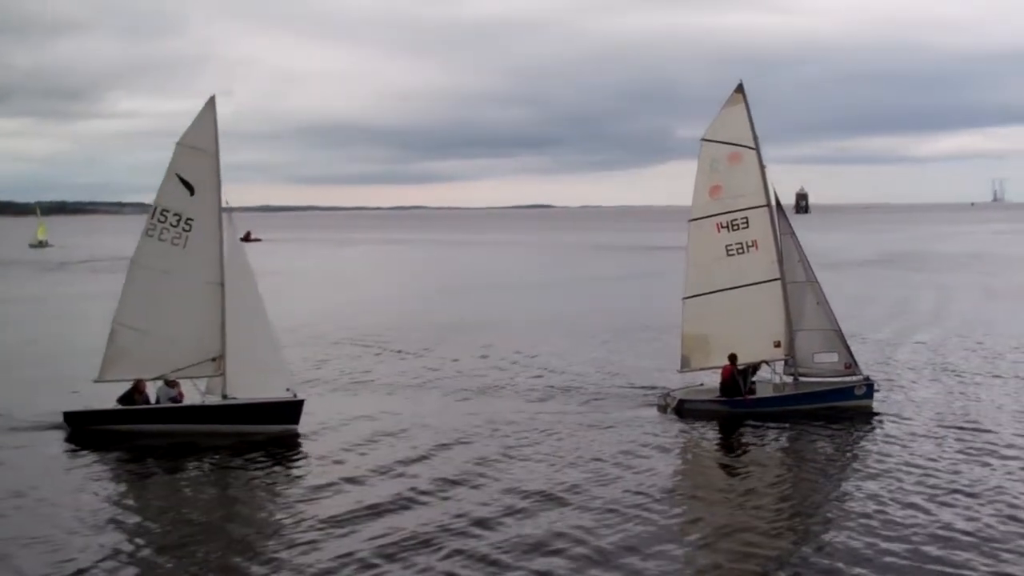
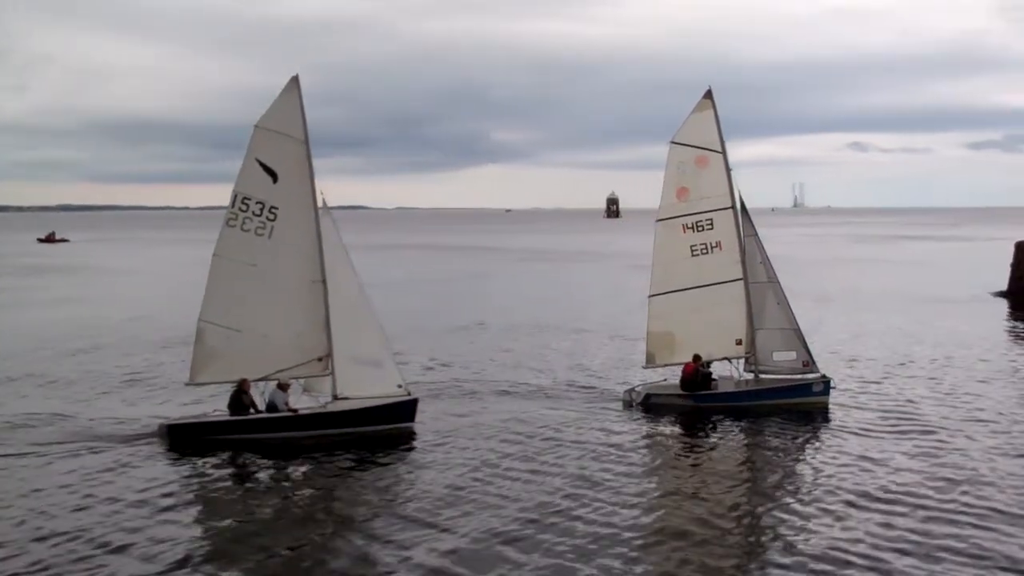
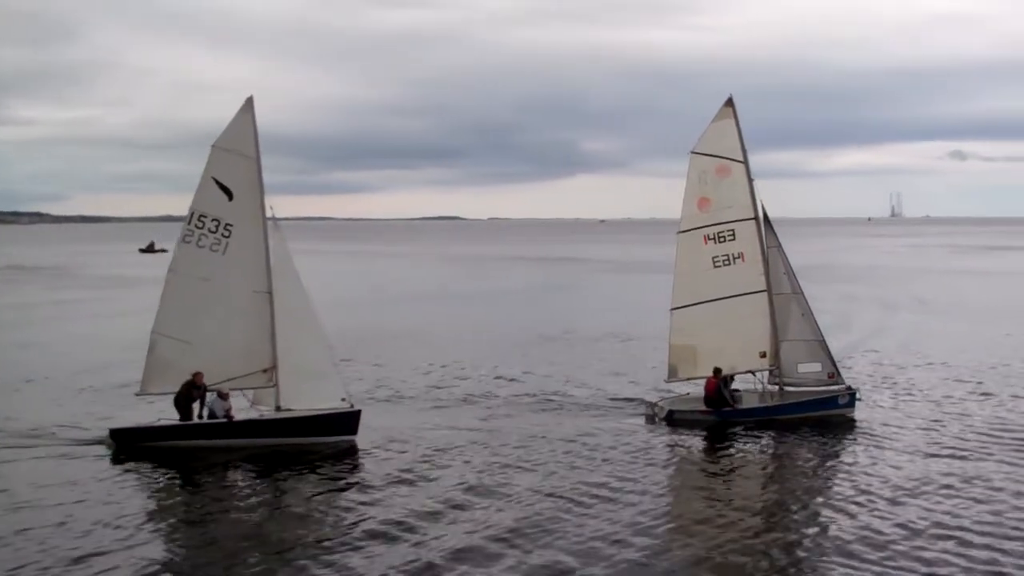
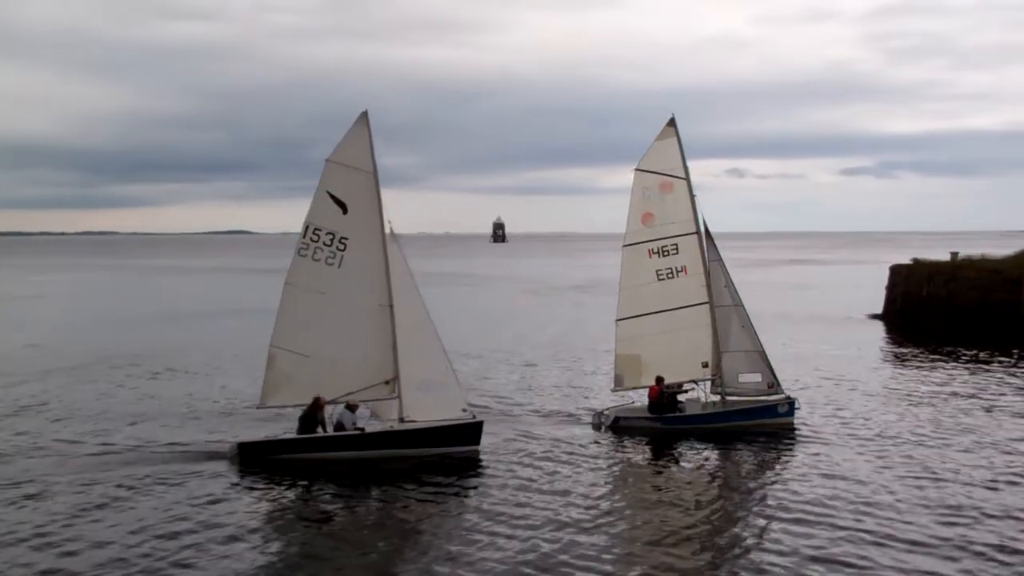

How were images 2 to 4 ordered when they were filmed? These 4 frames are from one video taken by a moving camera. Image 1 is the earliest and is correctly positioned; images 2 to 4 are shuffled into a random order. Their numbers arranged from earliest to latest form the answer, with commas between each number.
3, 2, 4
